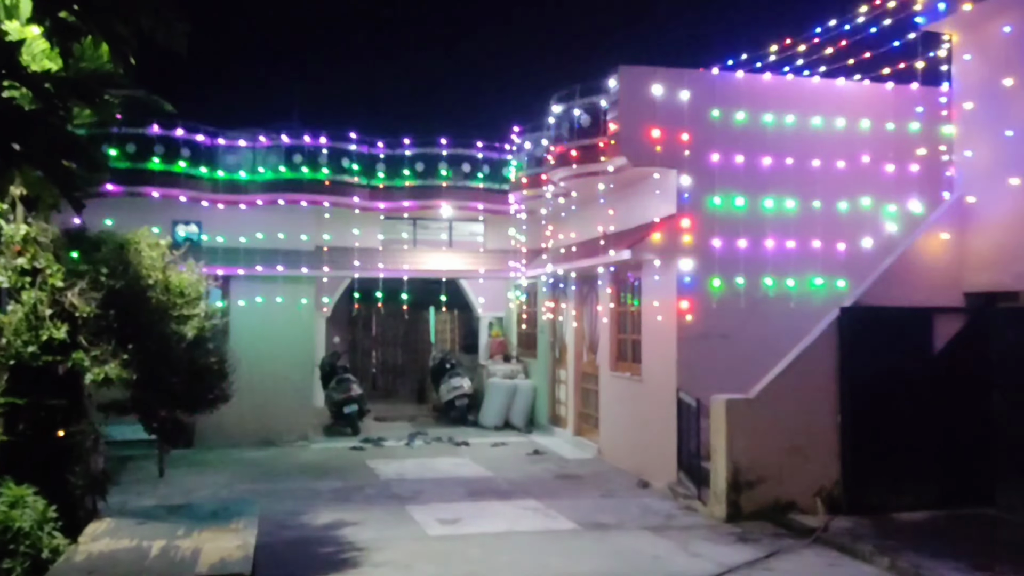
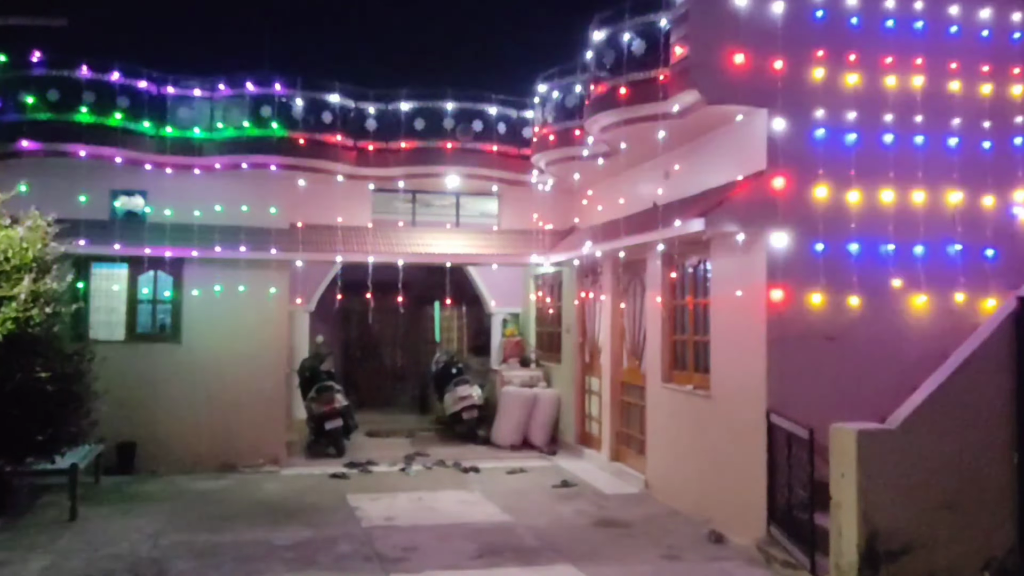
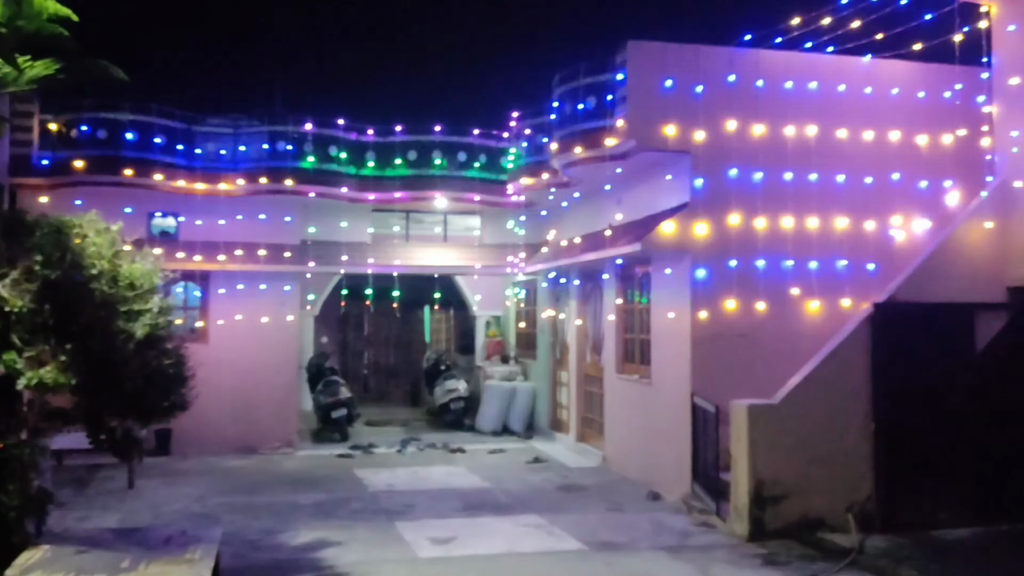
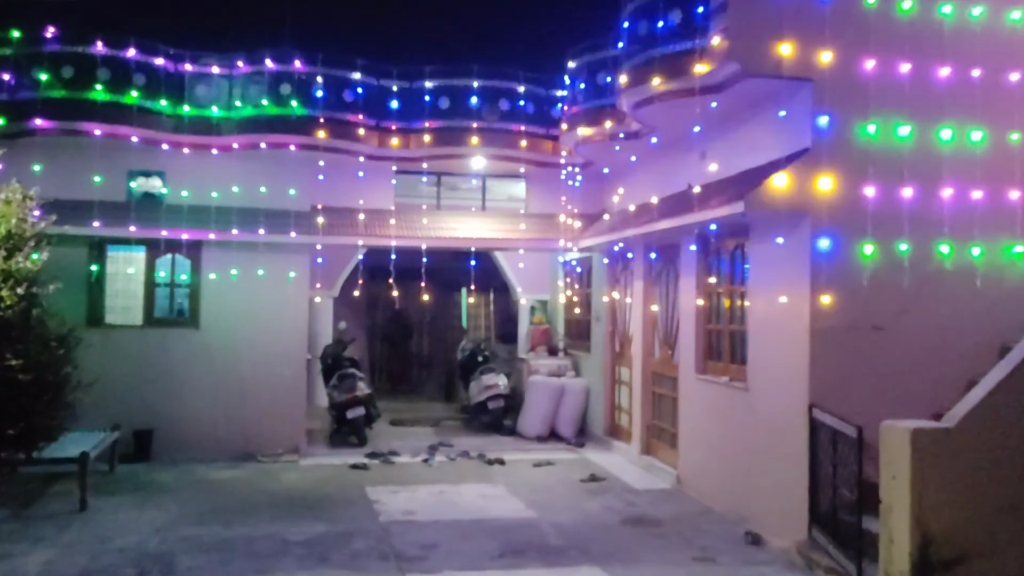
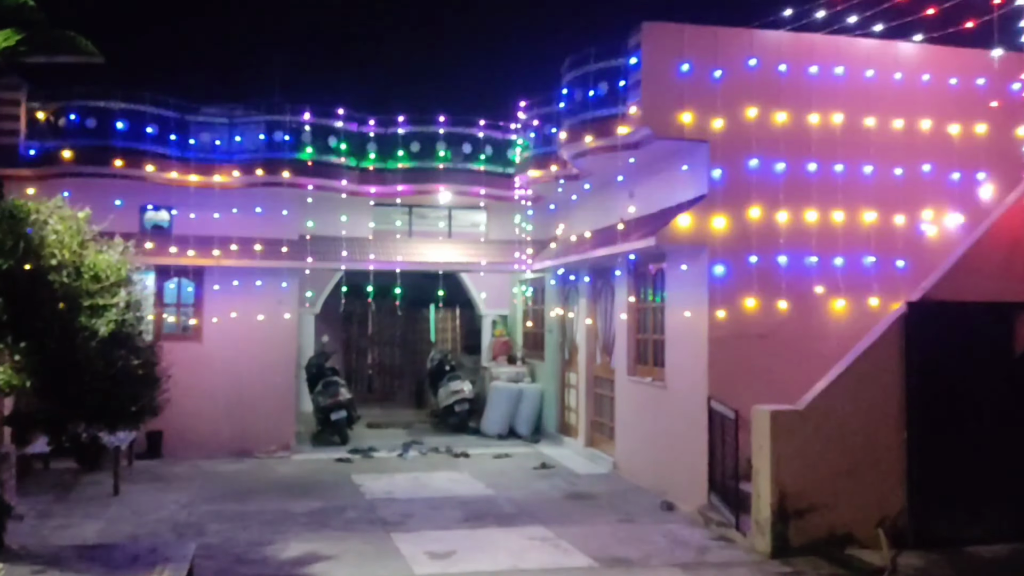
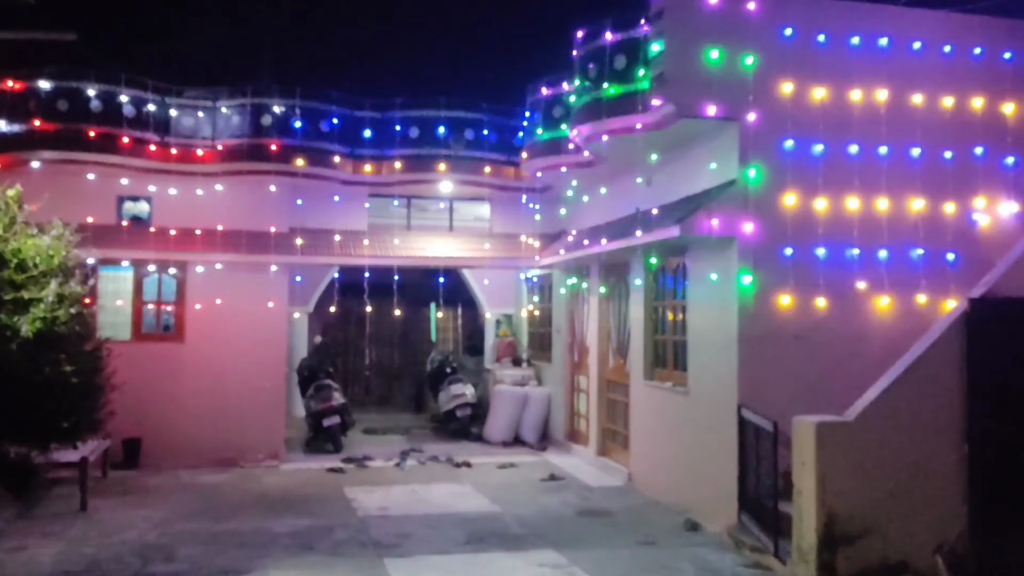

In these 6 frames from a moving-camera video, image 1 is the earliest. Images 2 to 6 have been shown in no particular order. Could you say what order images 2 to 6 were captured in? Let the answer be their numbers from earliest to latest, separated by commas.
3, 5, 6, 2, 4
